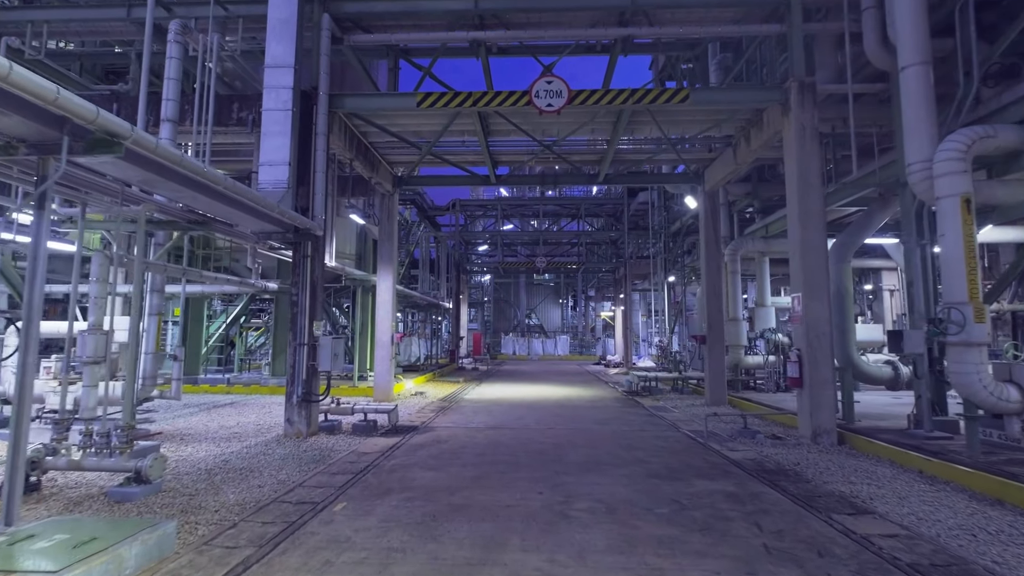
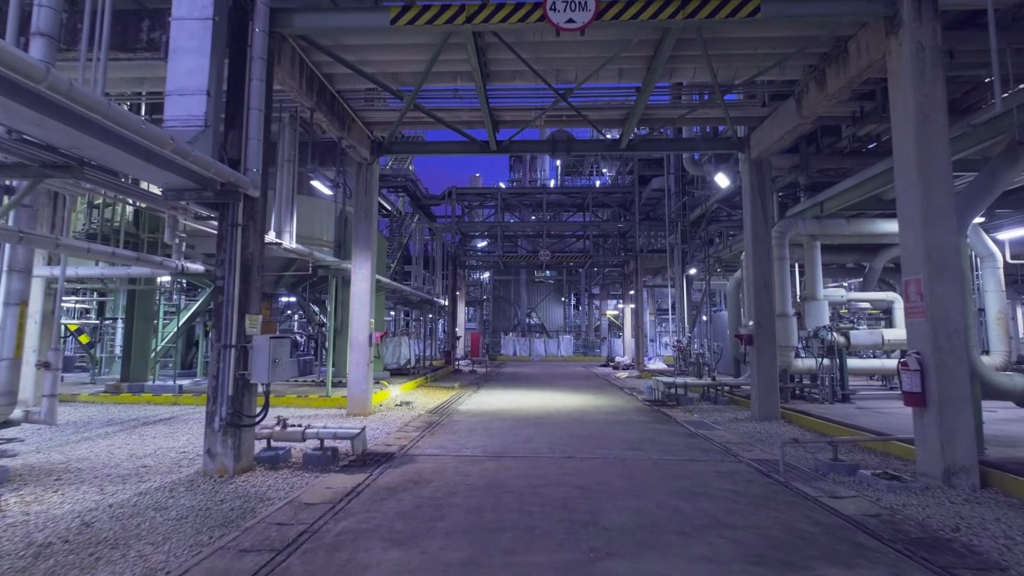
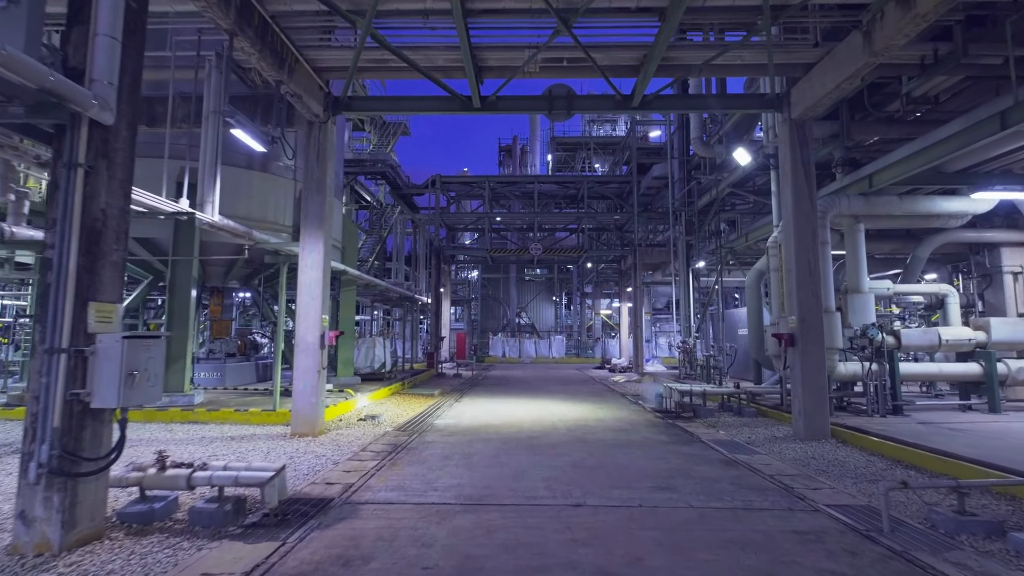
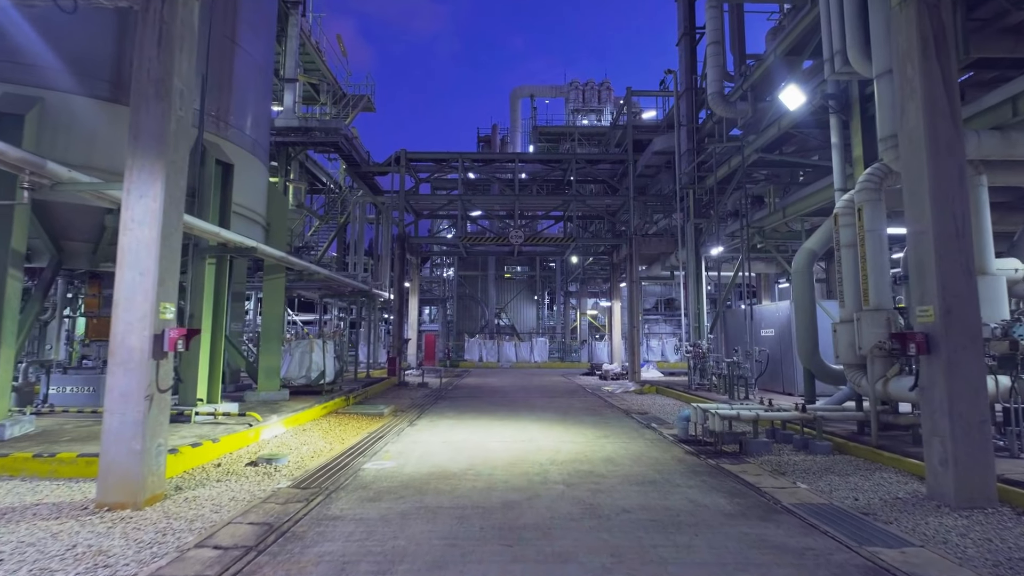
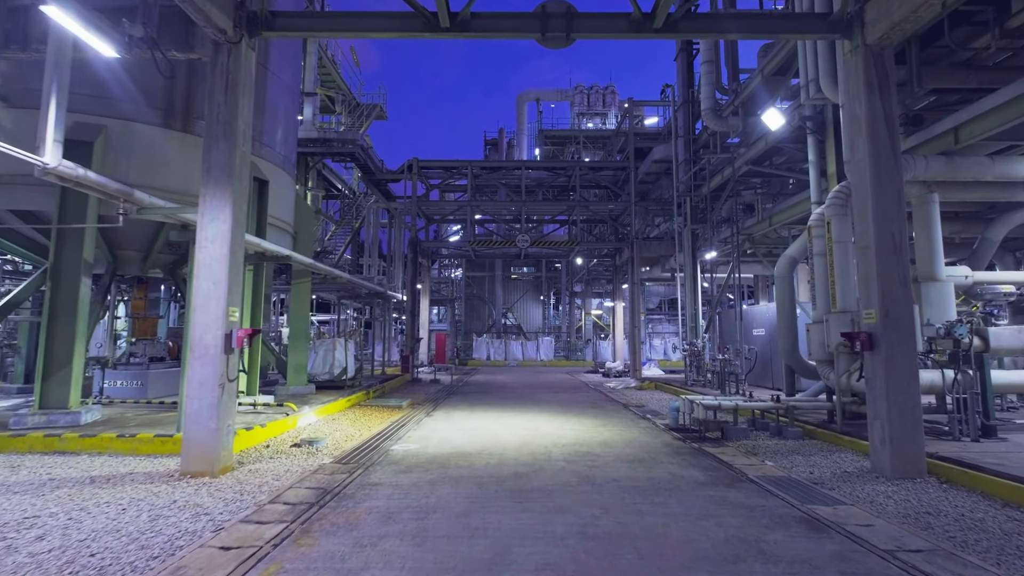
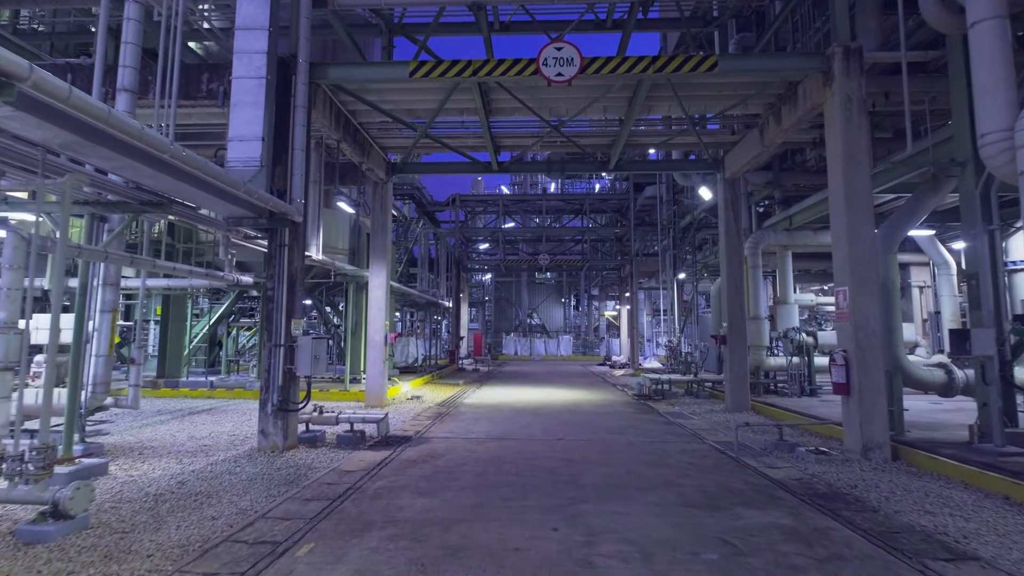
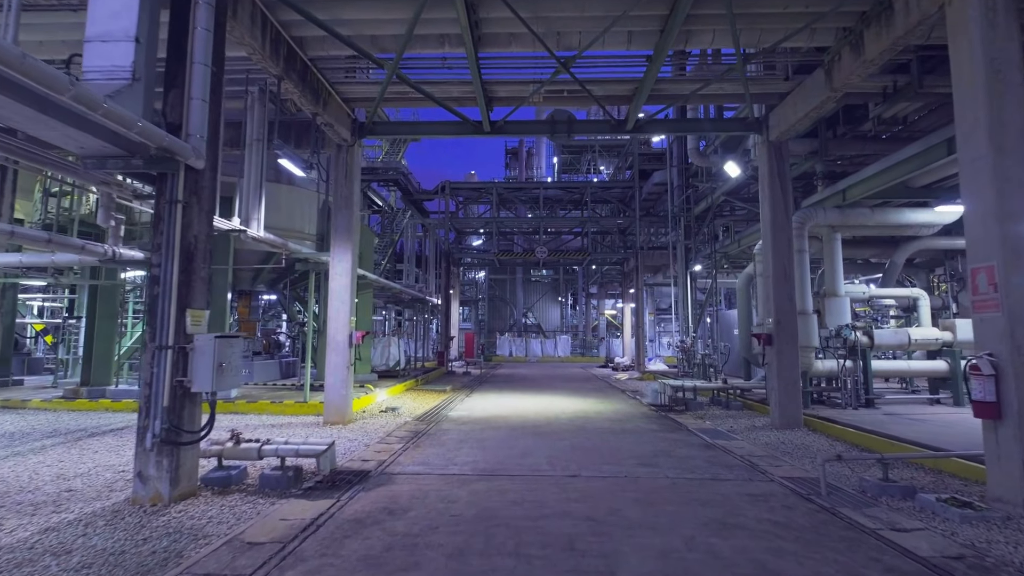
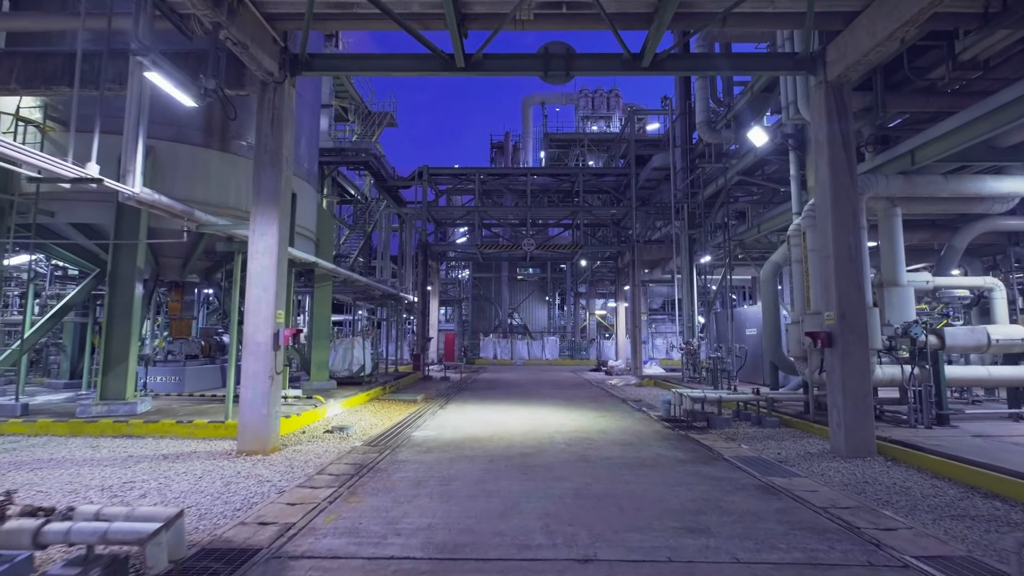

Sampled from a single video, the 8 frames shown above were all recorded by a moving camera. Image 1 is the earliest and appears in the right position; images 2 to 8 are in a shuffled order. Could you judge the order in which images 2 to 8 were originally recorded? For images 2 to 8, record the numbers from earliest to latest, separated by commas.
6, 2, 7, 3, 8, 5, 4
